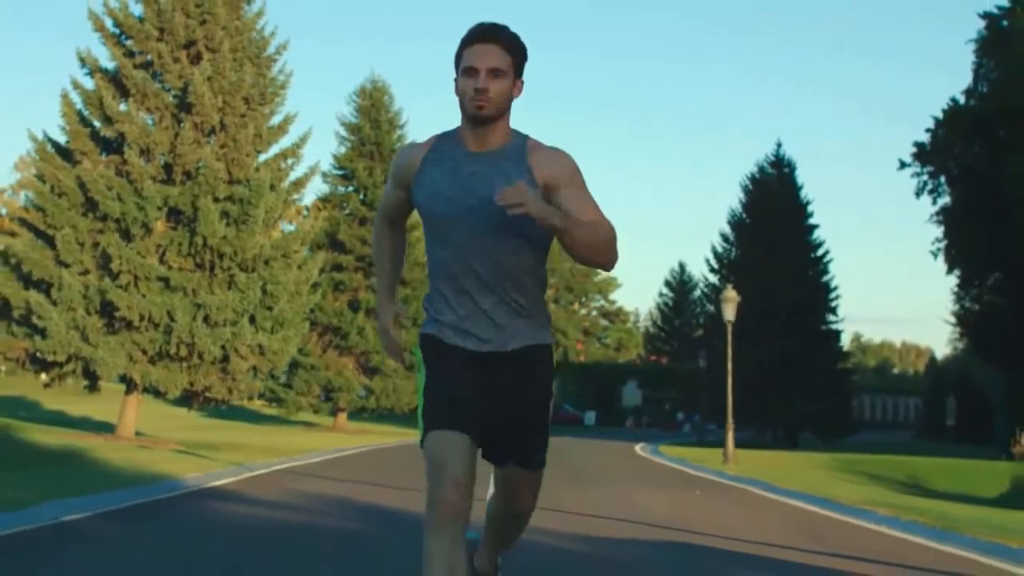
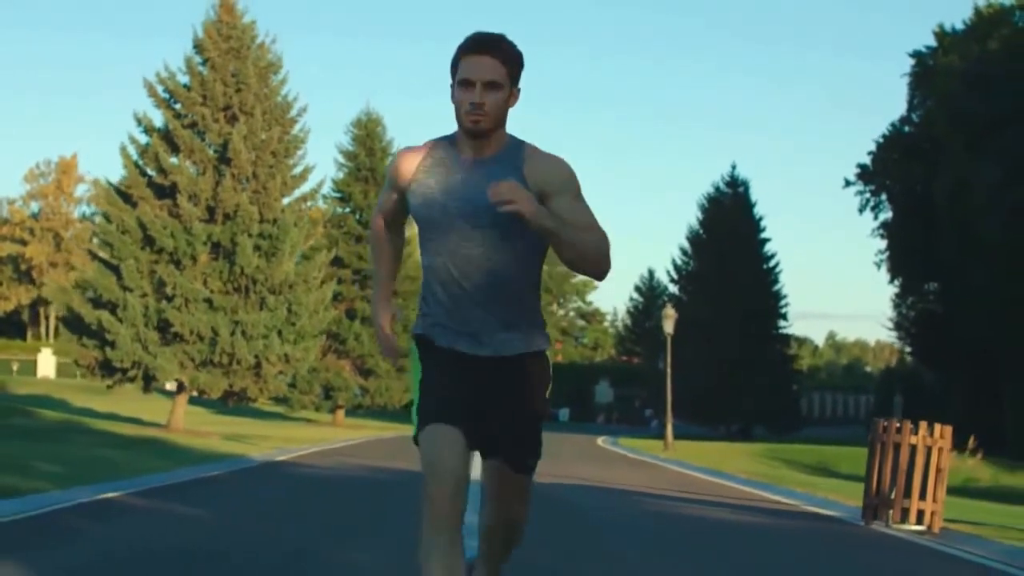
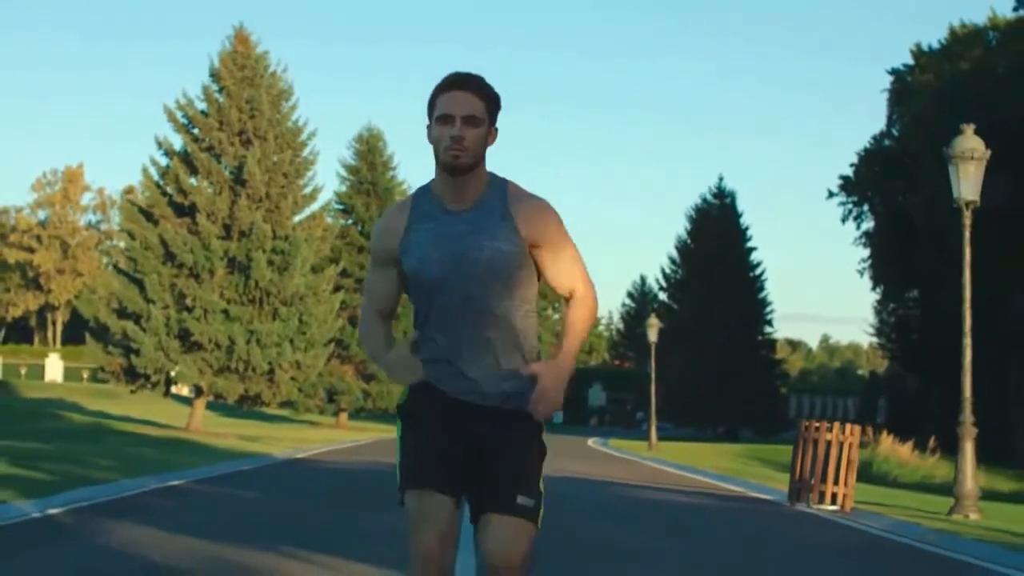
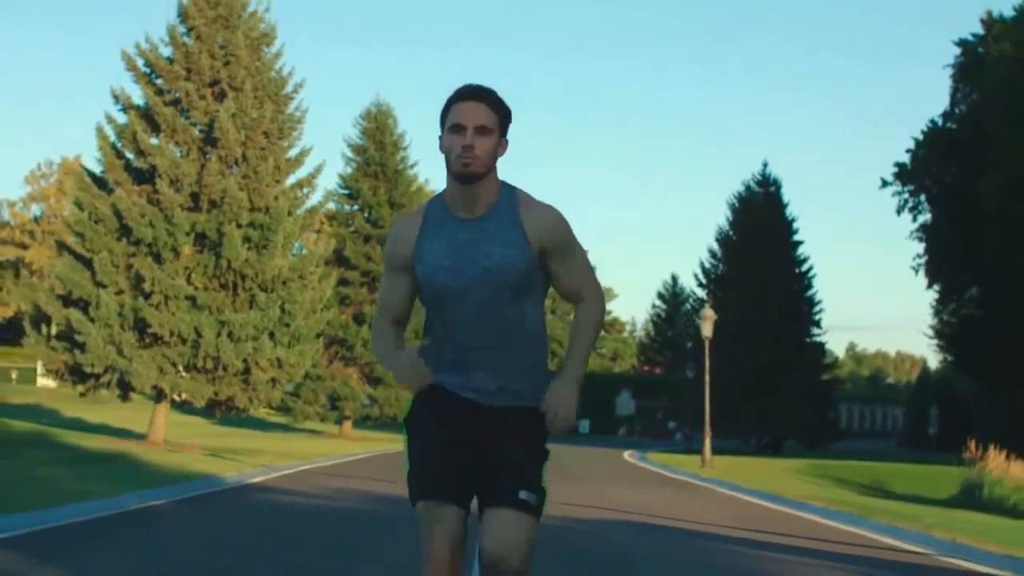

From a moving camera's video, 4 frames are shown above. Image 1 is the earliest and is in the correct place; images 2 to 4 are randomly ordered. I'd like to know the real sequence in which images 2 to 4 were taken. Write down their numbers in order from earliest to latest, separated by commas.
4, 2, 3
